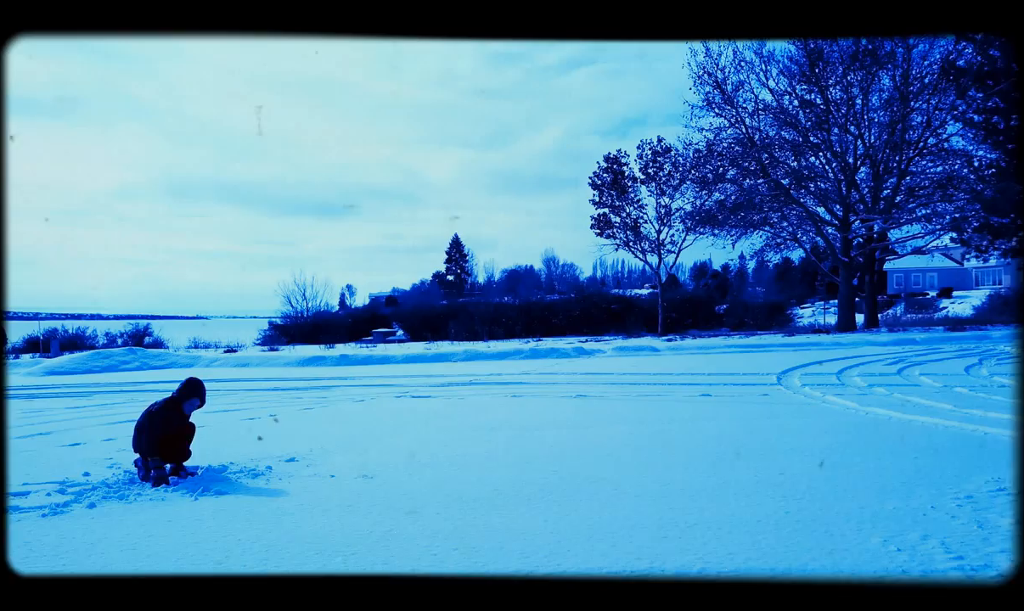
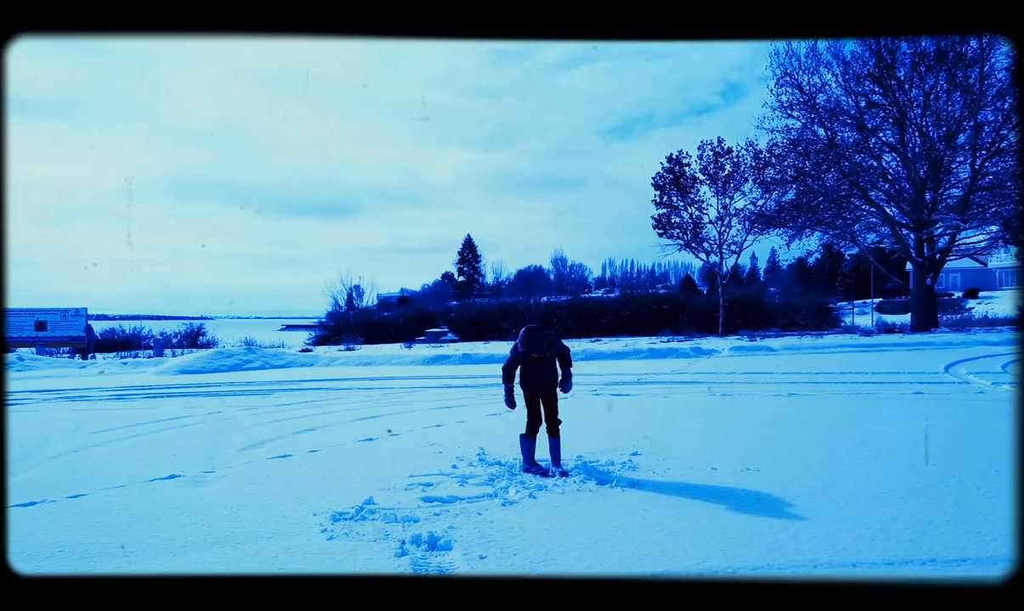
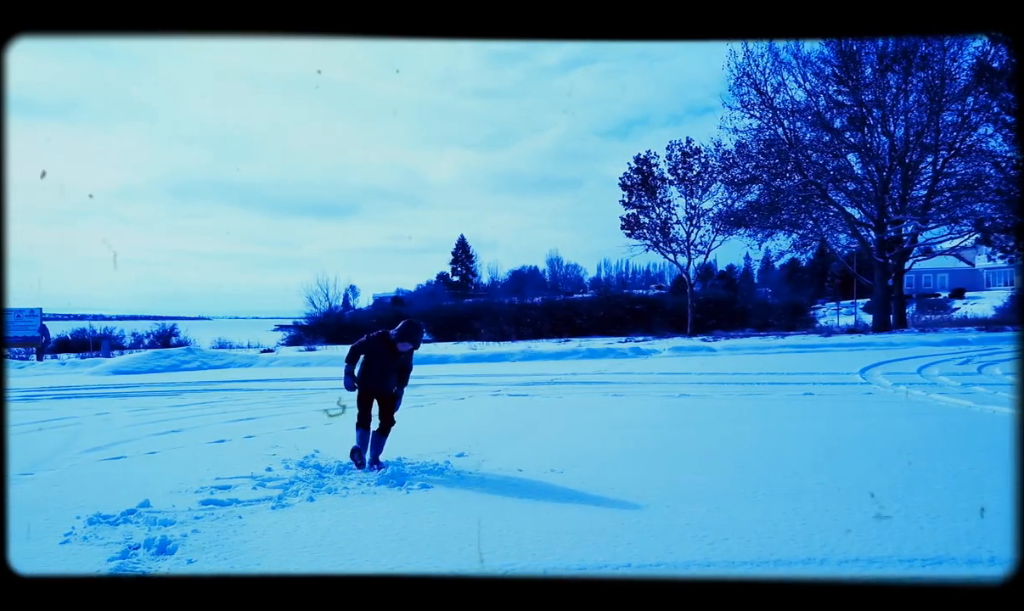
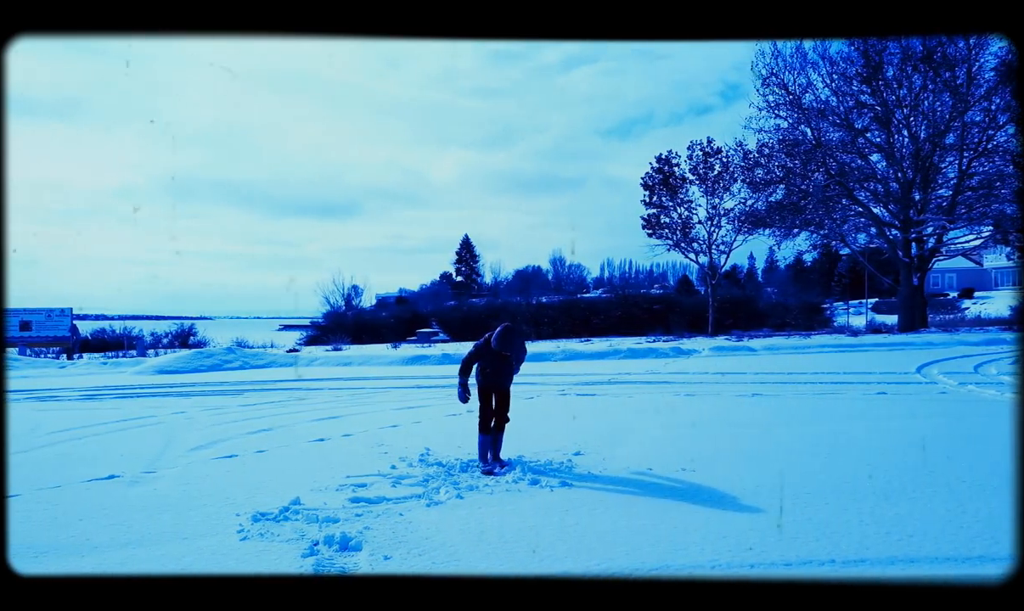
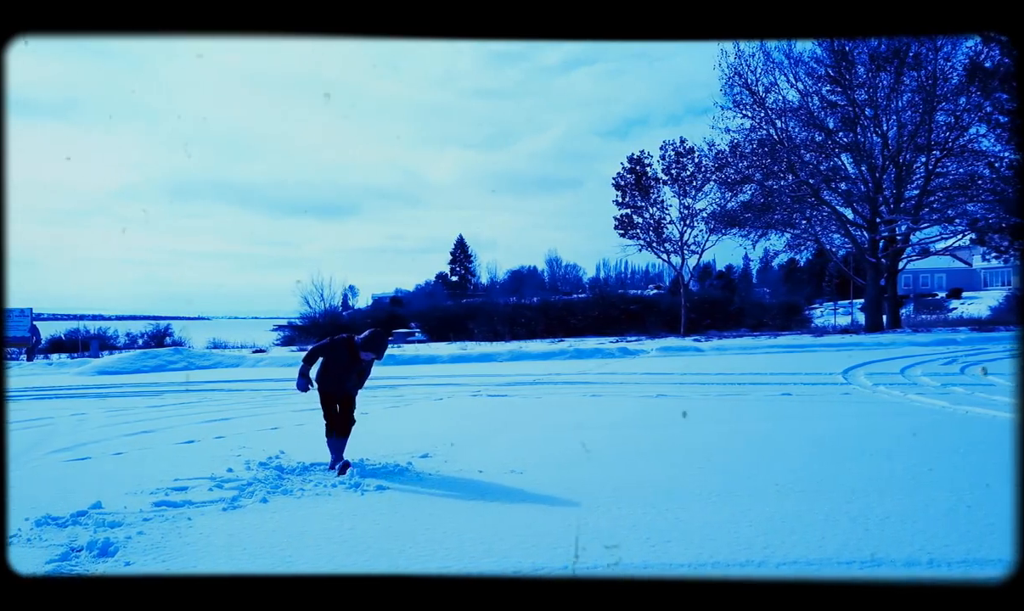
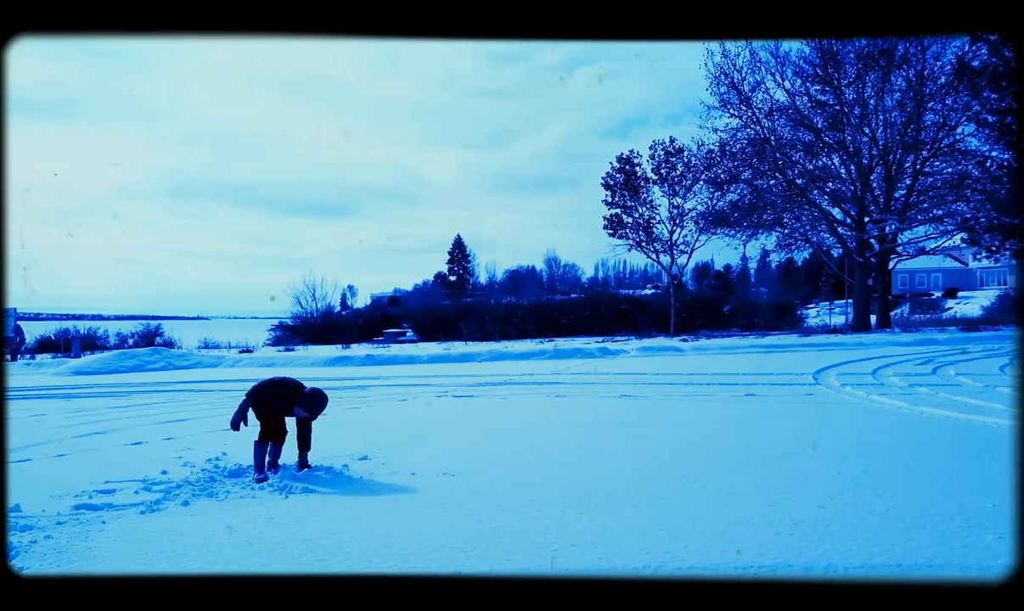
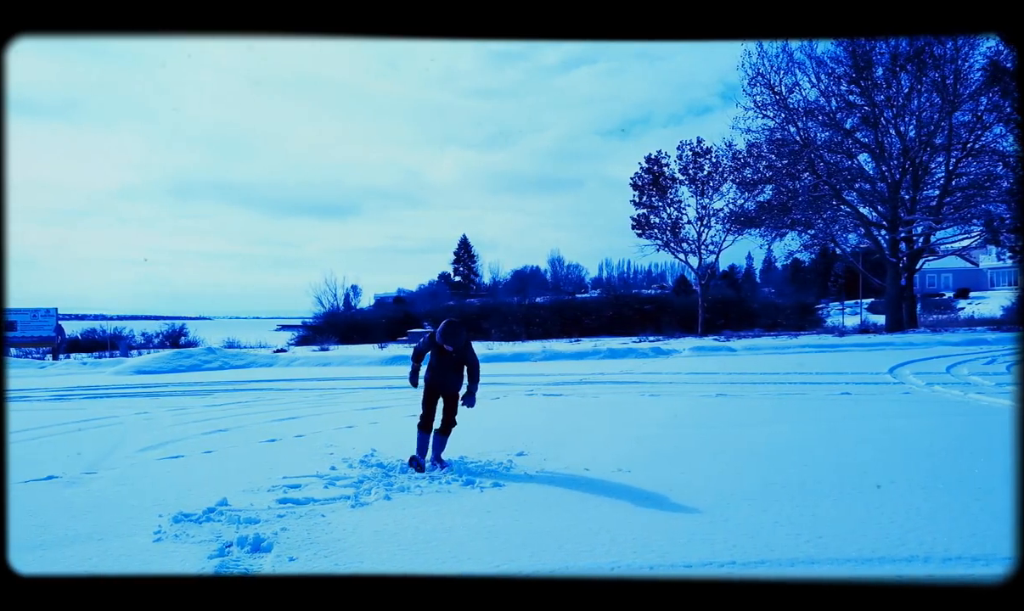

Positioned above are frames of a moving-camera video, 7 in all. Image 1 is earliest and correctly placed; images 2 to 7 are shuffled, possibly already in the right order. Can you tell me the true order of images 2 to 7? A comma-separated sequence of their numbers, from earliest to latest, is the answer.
6, 5, 3, 7, 4, 2
